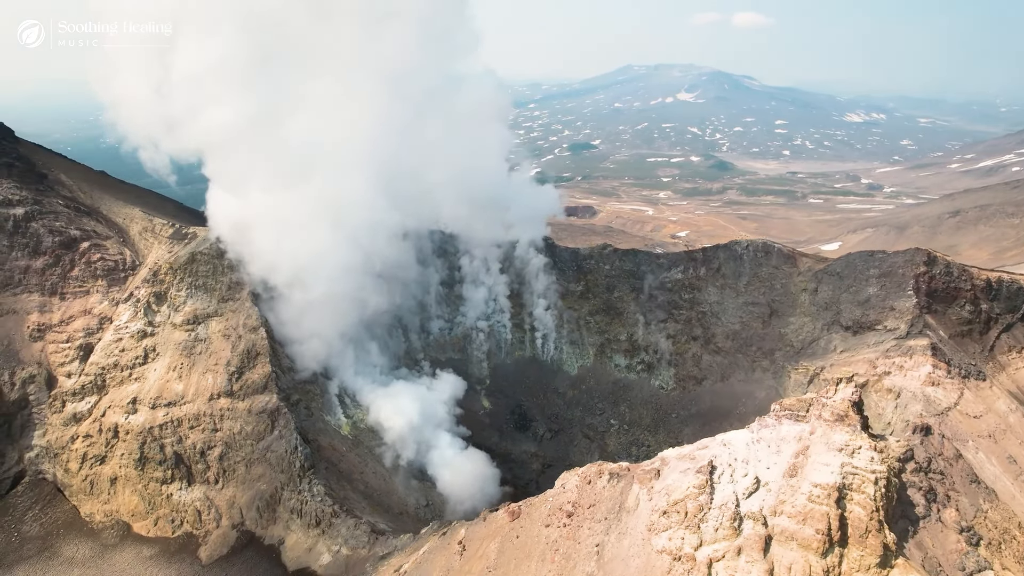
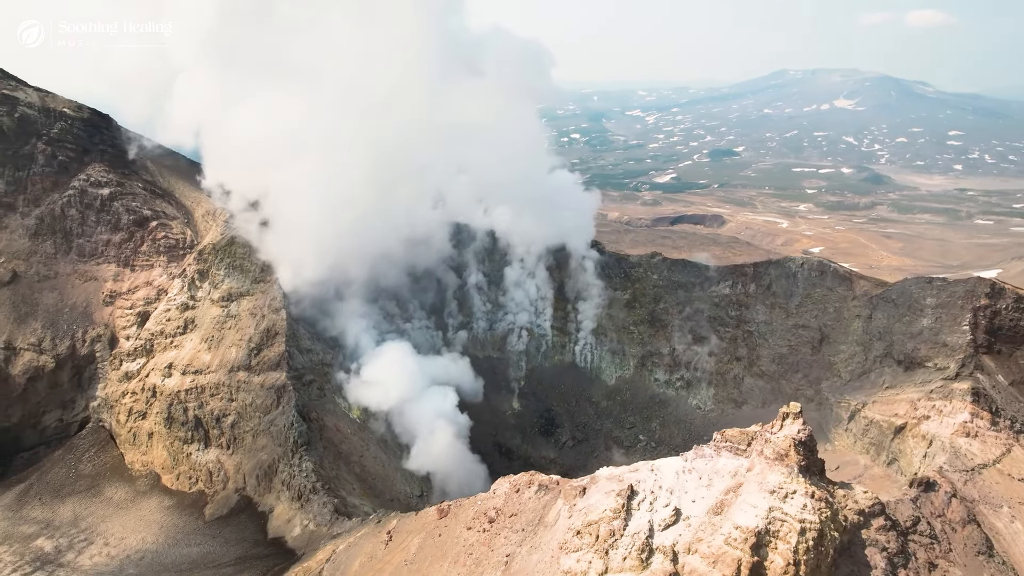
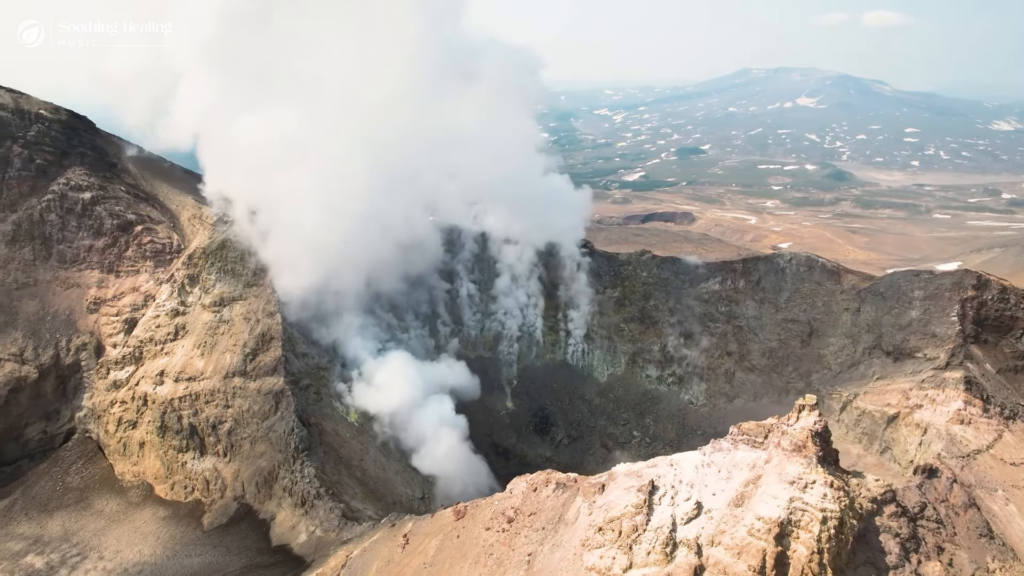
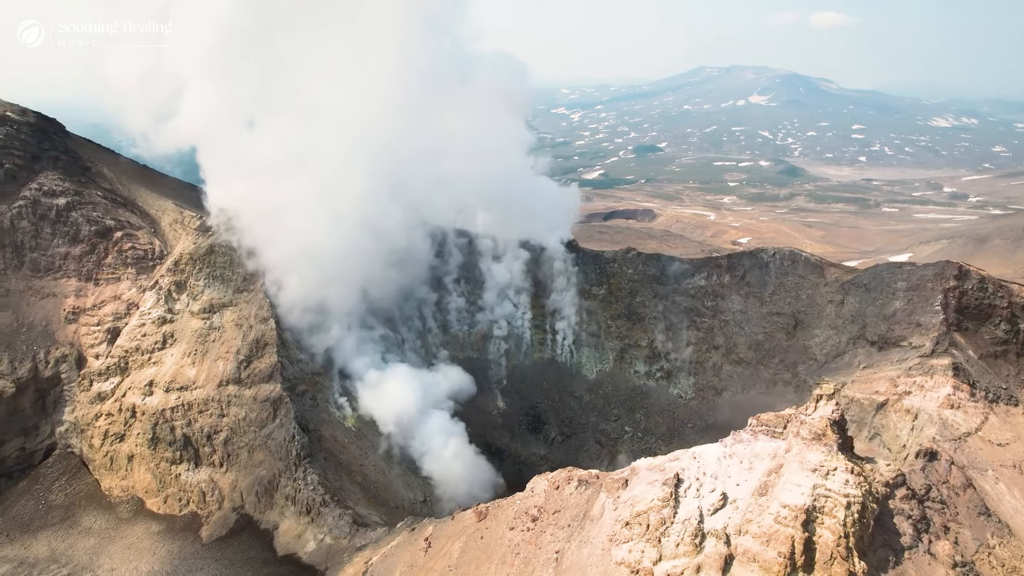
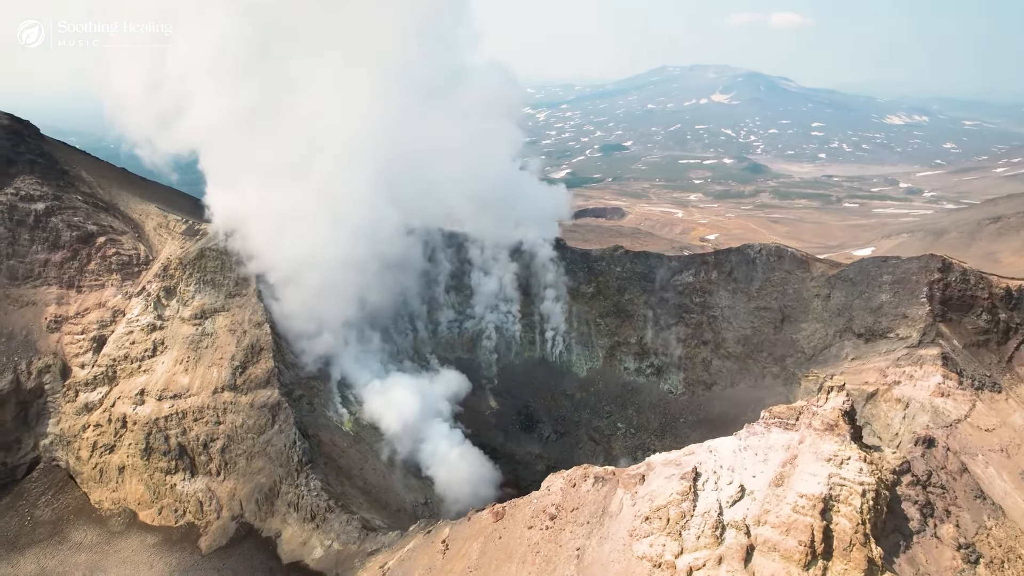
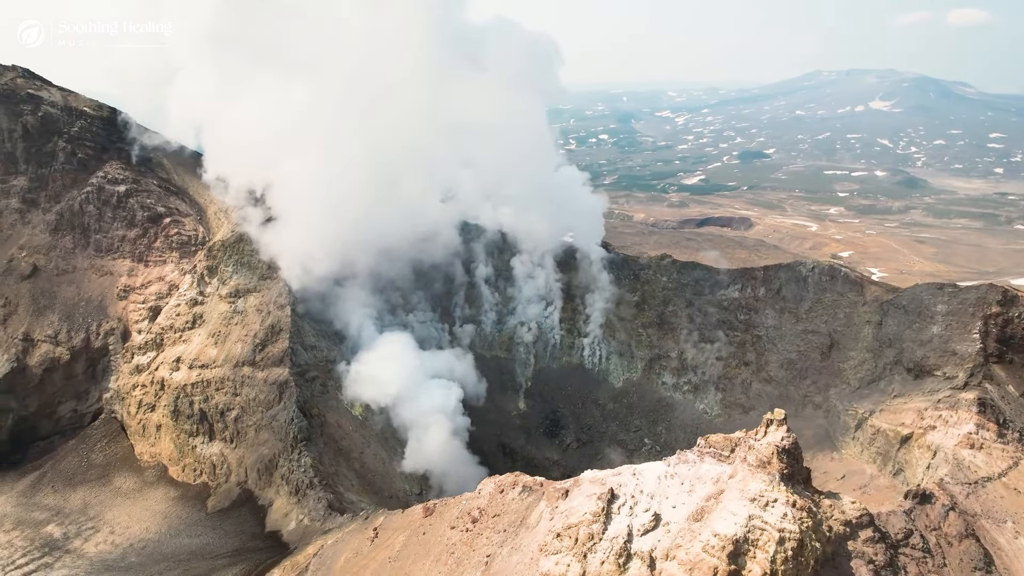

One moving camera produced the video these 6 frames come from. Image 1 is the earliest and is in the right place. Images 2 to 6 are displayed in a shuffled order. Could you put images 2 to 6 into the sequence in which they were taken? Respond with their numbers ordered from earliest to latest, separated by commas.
5, 4, 3, 2, 6
